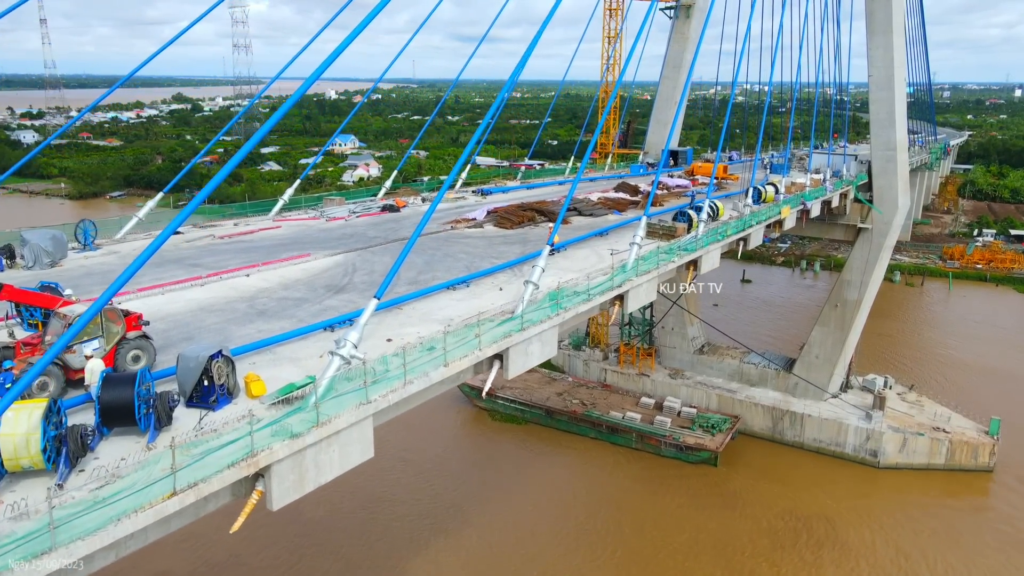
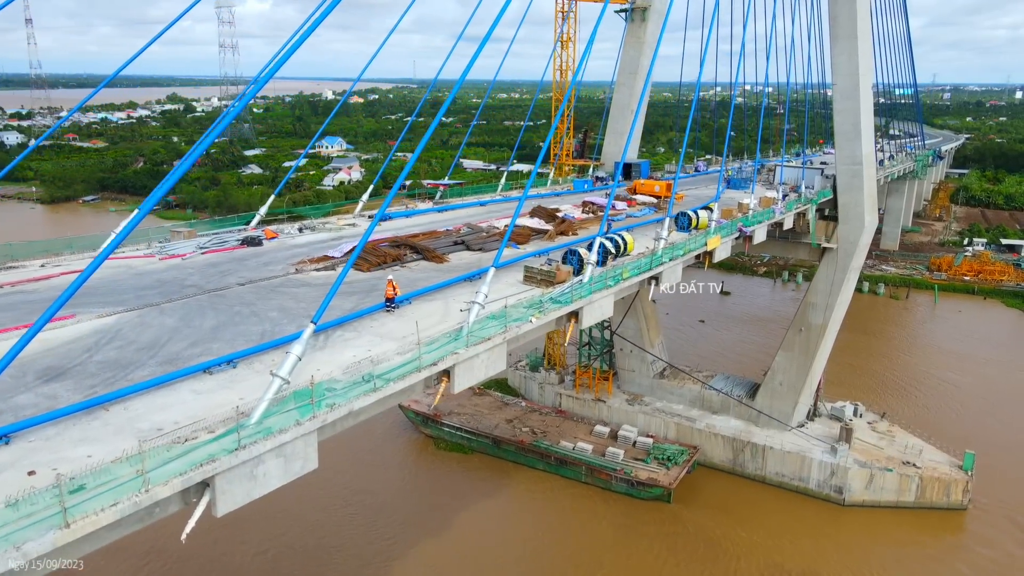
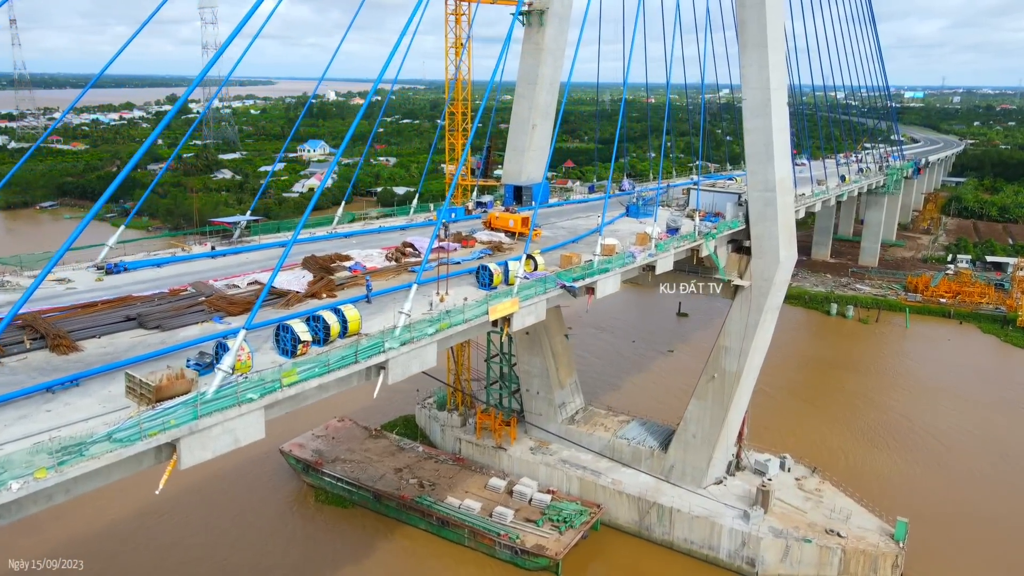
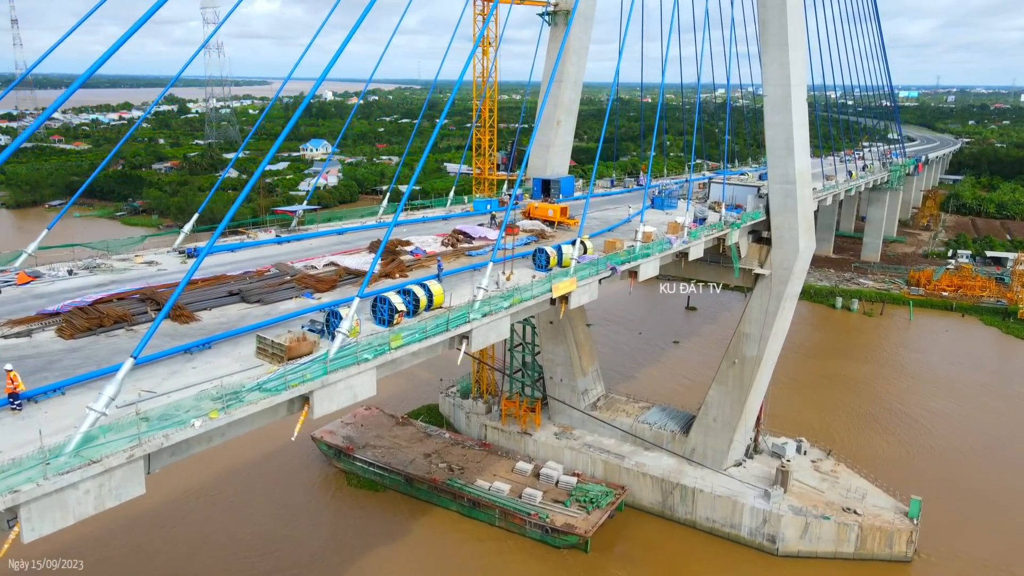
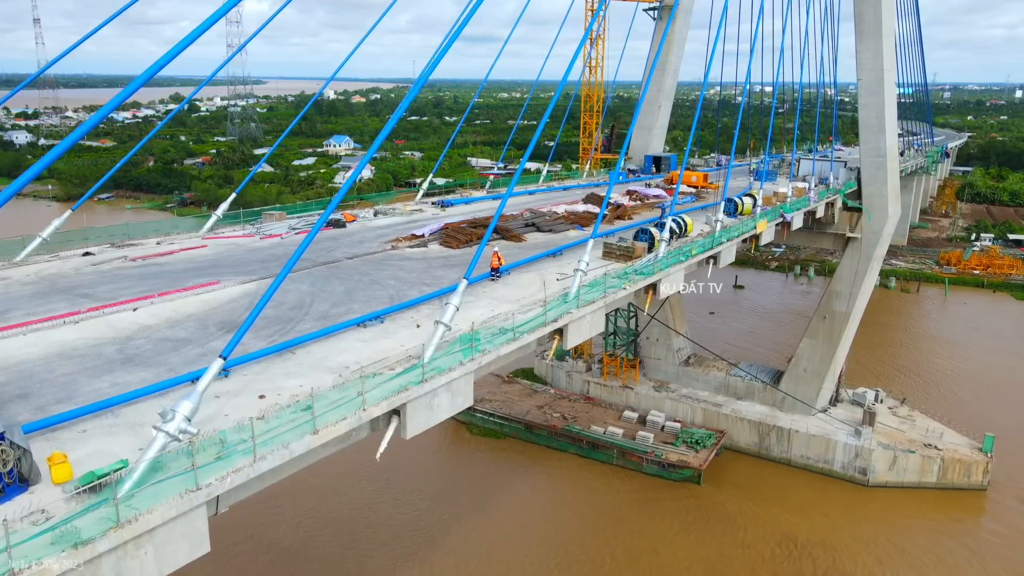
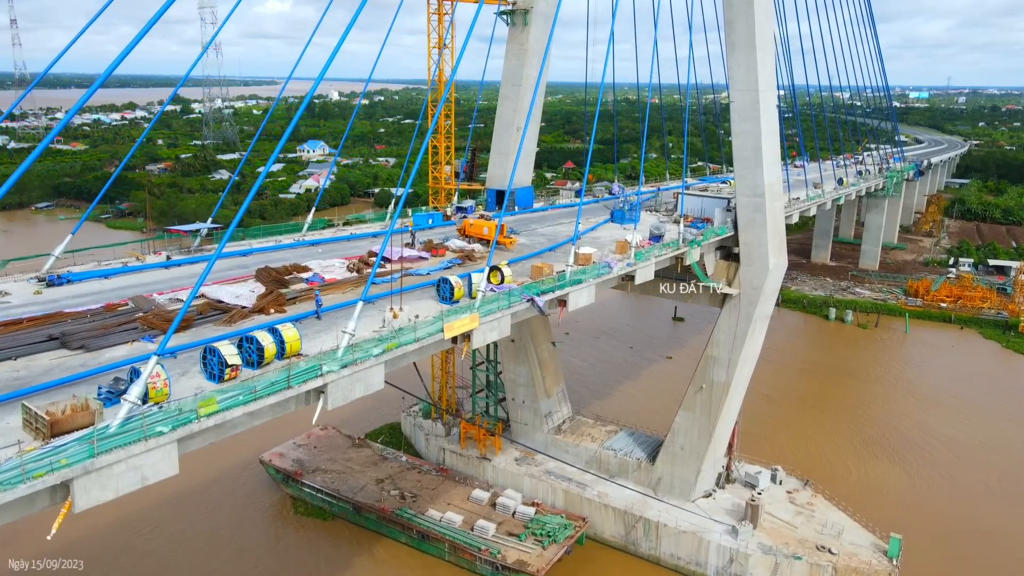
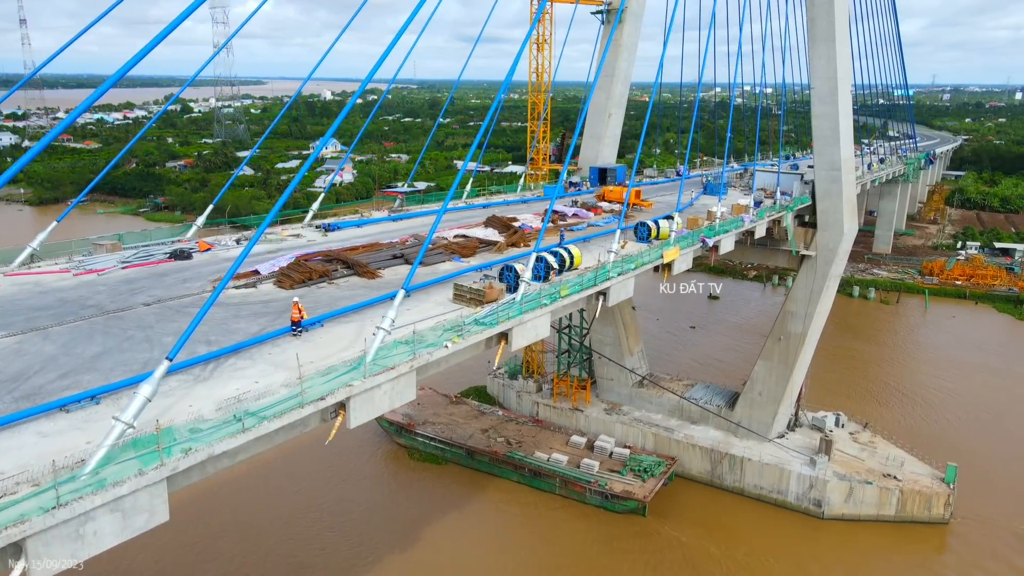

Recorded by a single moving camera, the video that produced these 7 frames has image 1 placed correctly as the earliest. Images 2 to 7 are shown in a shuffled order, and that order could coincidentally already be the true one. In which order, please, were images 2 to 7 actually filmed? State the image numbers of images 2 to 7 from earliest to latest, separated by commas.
5, 2, 7, 4, 3, 6
